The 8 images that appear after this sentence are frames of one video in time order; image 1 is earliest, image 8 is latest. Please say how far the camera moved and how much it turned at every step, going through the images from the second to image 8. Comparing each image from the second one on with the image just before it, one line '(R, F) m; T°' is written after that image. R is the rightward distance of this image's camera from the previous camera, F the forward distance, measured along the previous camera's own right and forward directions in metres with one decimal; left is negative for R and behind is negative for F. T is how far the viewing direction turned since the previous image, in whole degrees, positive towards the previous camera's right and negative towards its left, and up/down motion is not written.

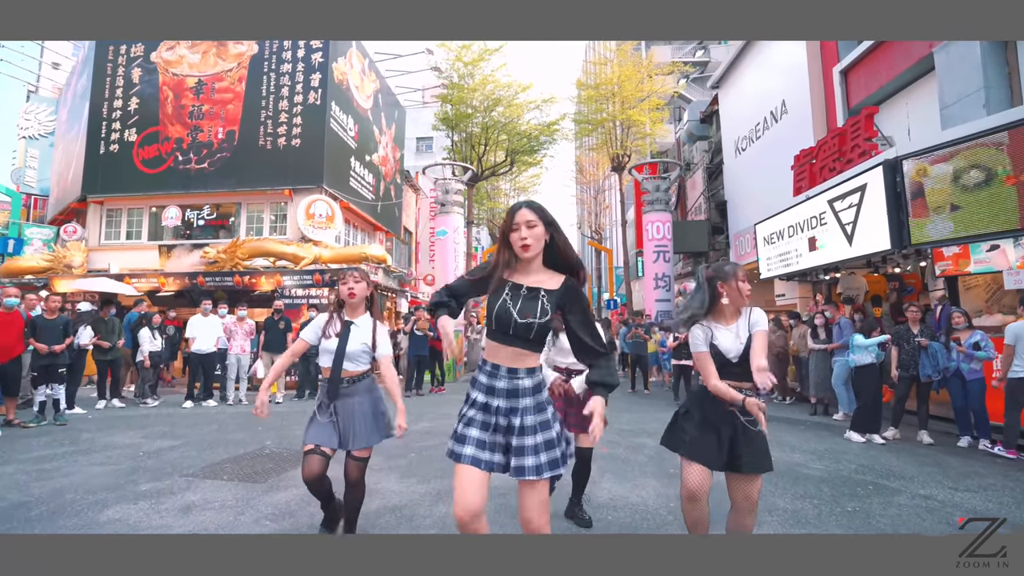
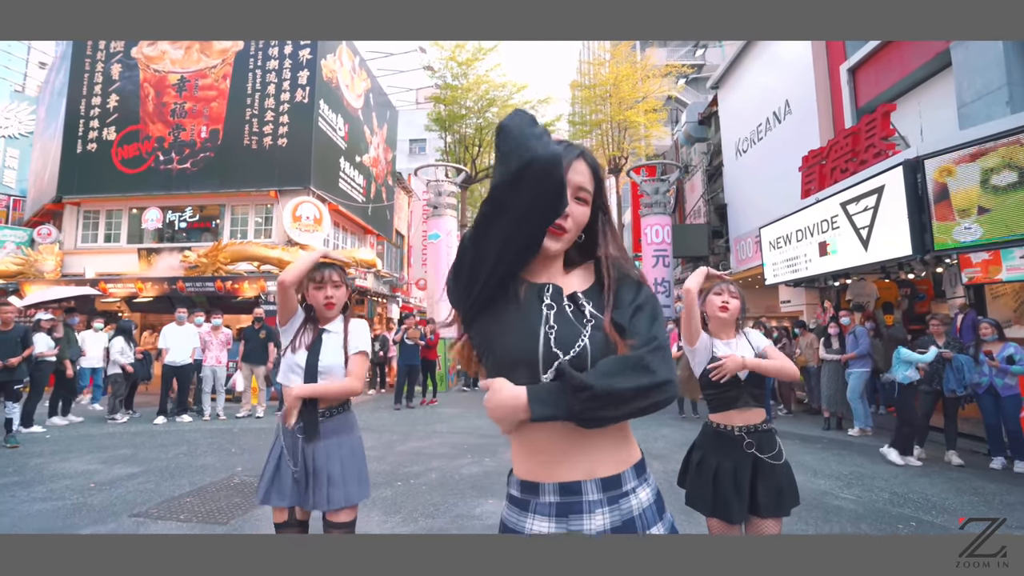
(0.0, +0.5) m; +1°
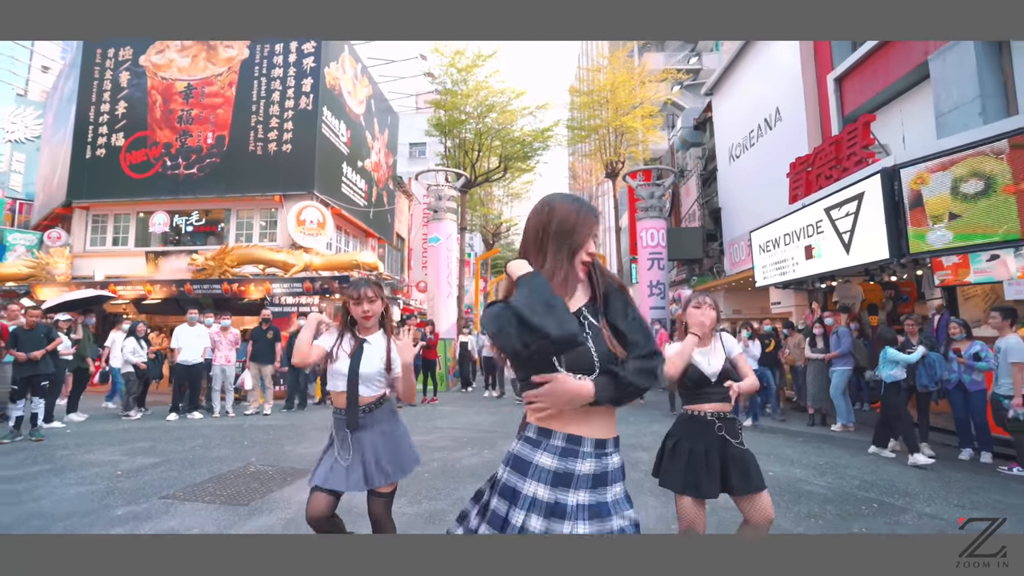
(0.0, -0.4) m; 0°
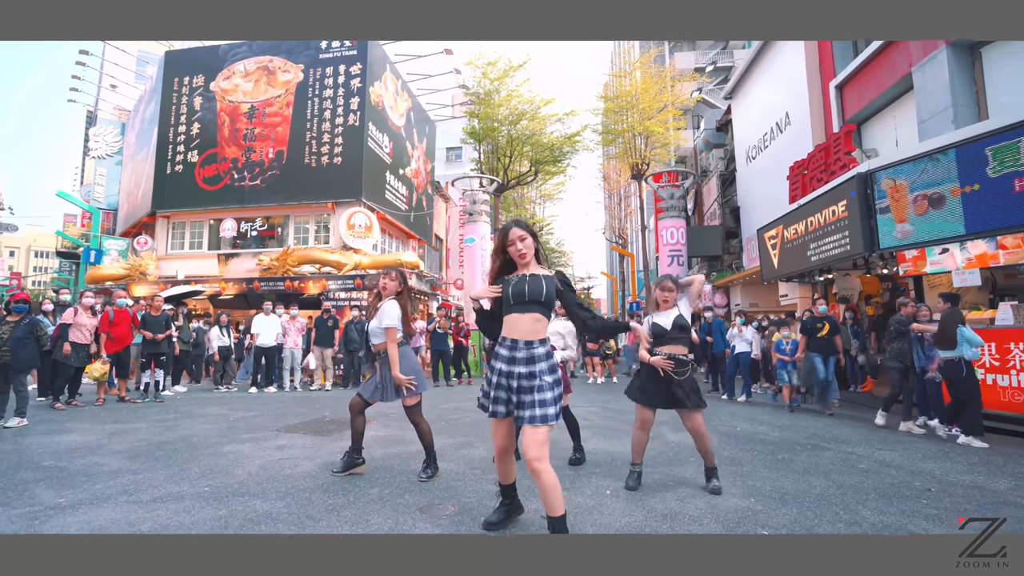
(+0.3, -1.4) m; -4°
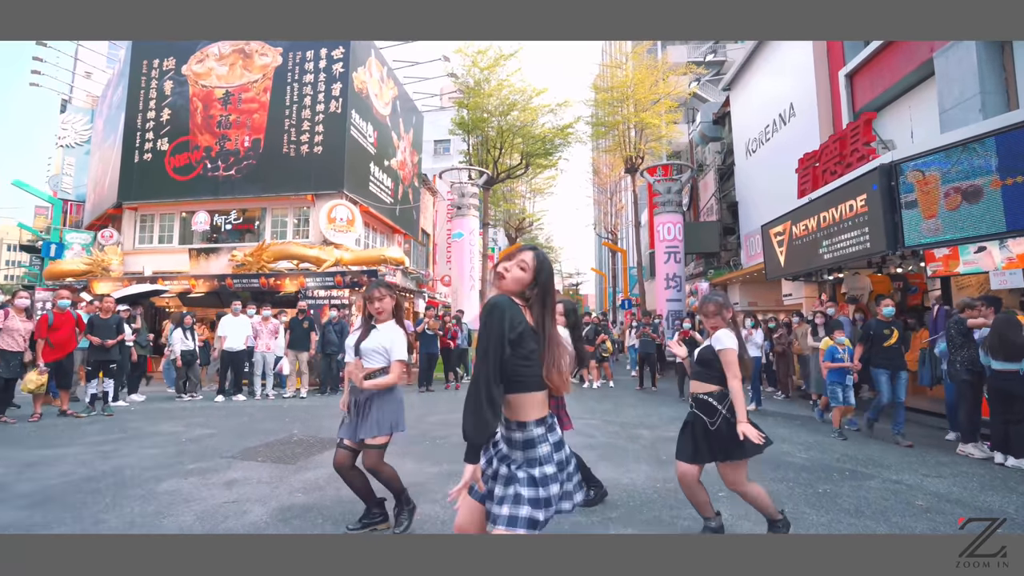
(-0.1, +0.8) m; +1°
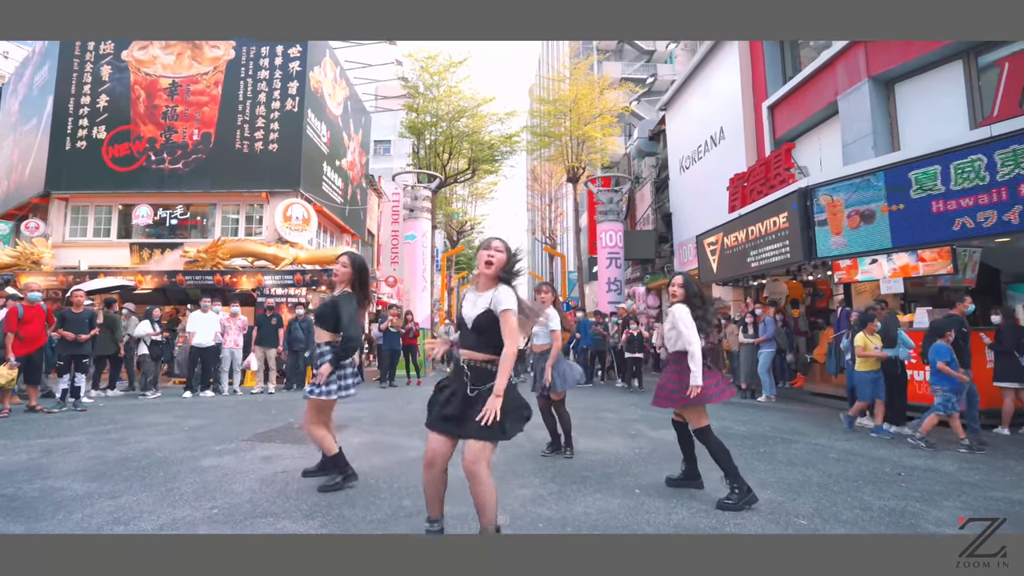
(-0.8, -0.7) m; +8°
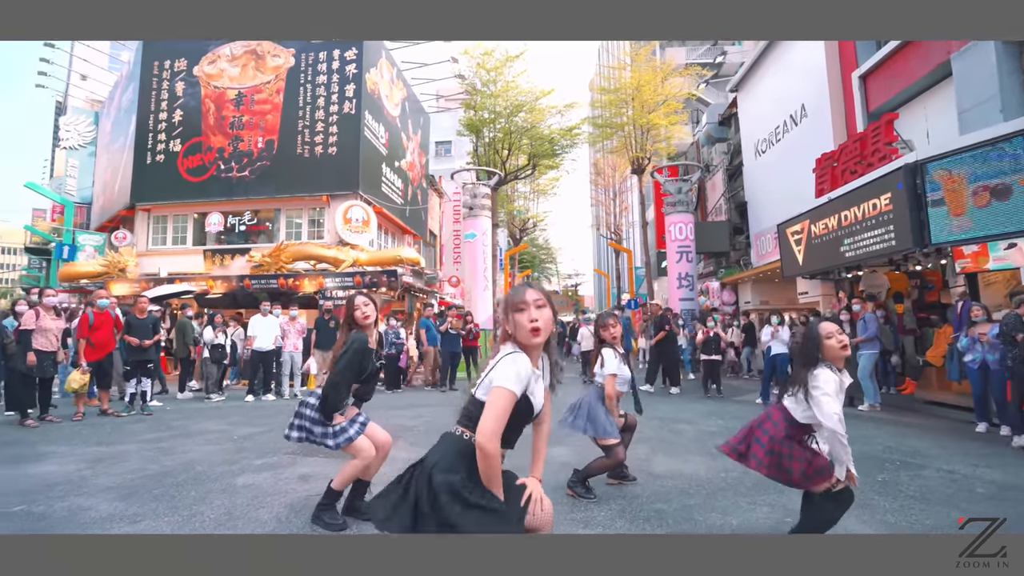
(+0.1, +0.6) m; -7°
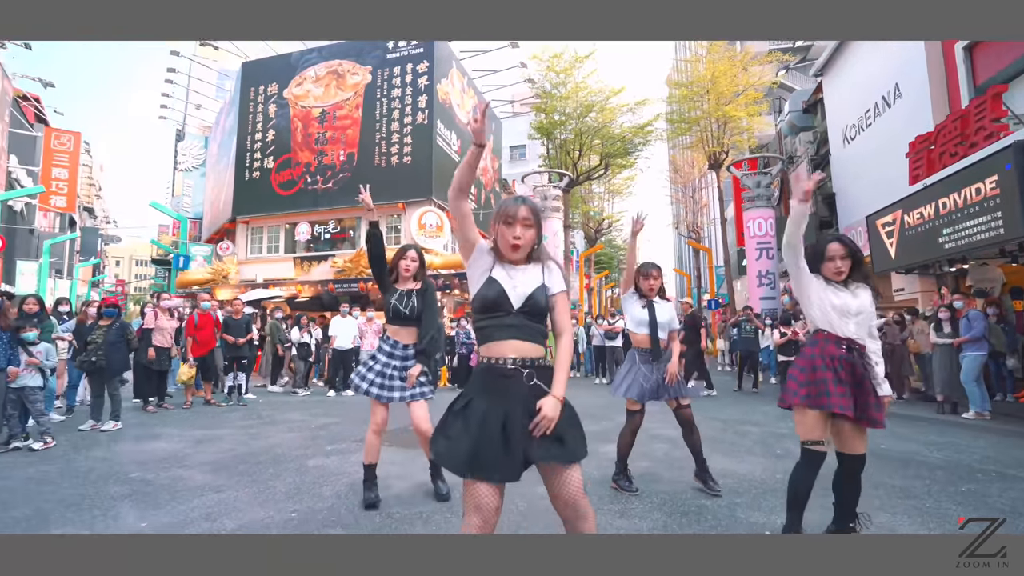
(+0.3, -0.1) m; -9°
